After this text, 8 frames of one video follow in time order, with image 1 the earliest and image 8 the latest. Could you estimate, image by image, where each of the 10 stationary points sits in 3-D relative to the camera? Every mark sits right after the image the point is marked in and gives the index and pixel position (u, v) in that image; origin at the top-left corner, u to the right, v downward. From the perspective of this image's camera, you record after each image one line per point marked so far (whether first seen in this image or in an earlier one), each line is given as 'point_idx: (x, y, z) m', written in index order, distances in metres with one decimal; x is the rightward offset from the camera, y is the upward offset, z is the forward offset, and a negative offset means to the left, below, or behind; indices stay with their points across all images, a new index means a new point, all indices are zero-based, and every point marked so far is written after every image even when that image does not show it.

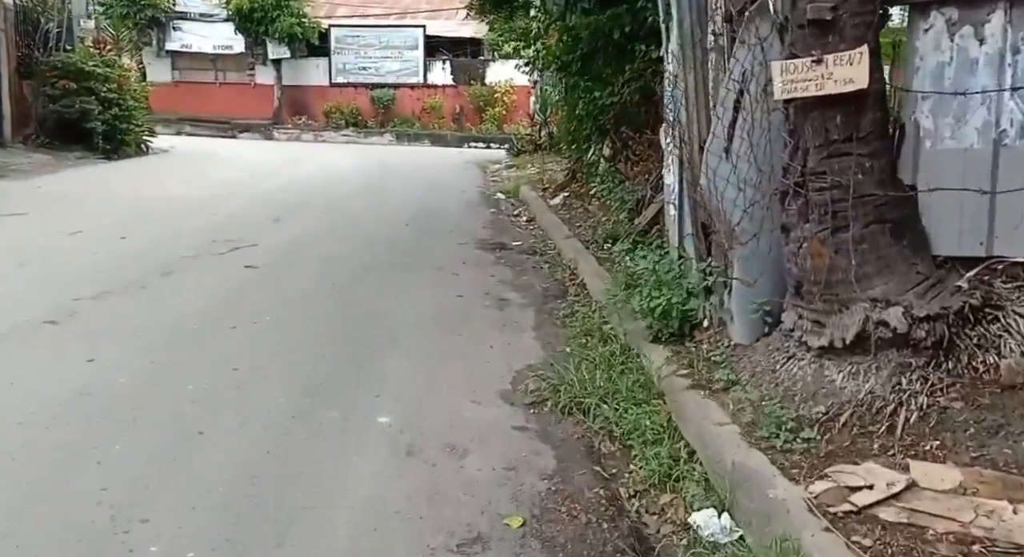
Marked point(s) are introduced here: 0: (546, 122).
0: (+0.5, +2.3, +14.8) m
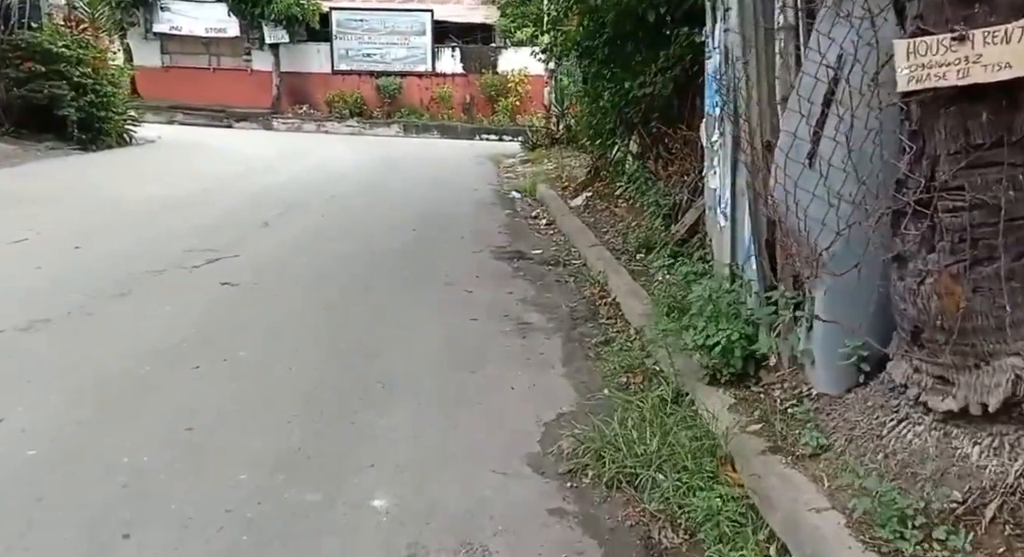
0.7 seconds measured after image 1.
0: (+0.7, +2.3, +13.9) m
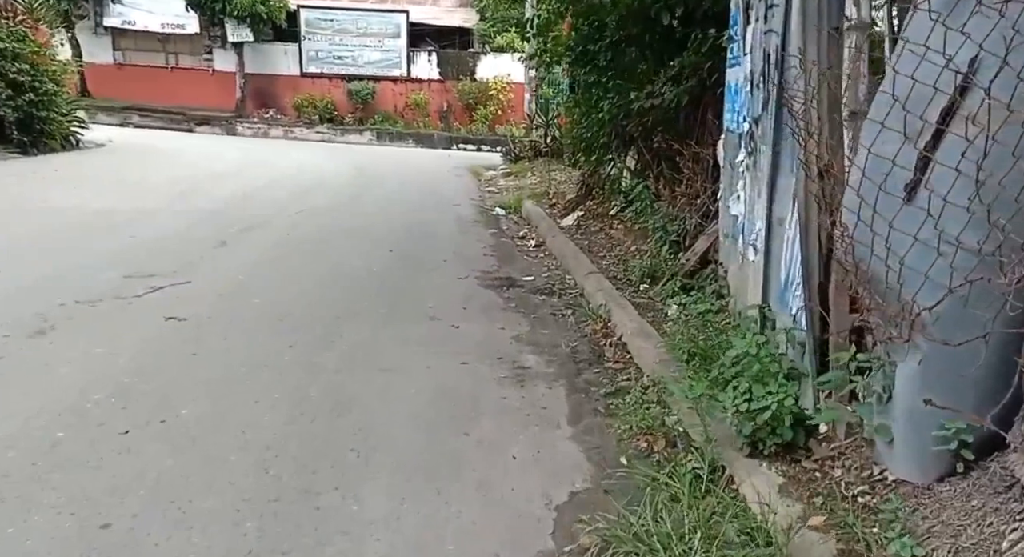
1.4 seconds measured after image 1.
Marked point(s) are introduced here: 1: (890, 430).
0: (+0.5, +2.0, +13.2) m
1: (+1.2, -0.5, +3.2) m
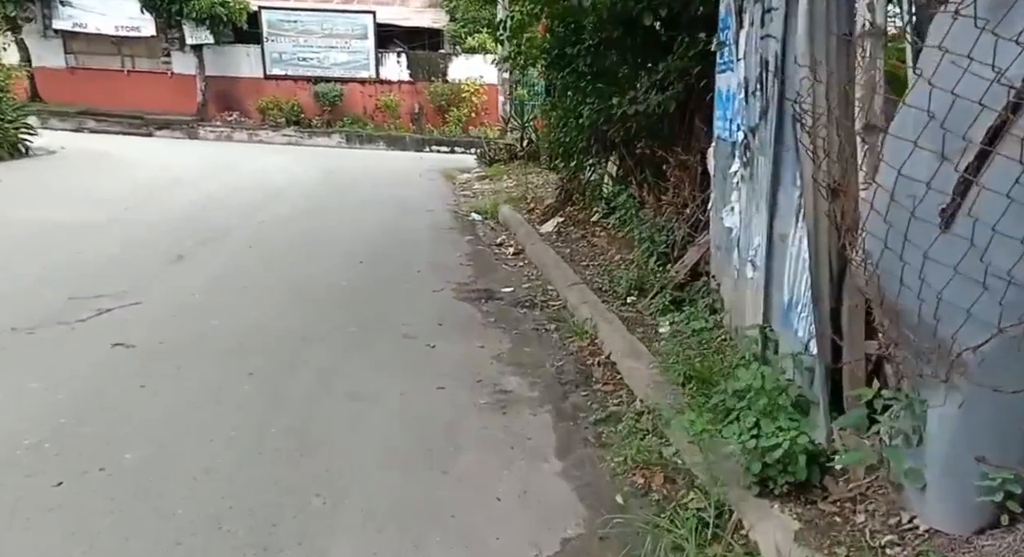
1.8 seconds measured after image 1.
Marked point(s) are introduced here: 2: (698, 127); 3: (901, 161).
0: (+0.2, +1.9, +12.8) m
1: (+1.2, -0.6, +2.9) m
2: (+1.1, +1.0, +6.3) m
3: (+1.1, +0.4, +2.8) m
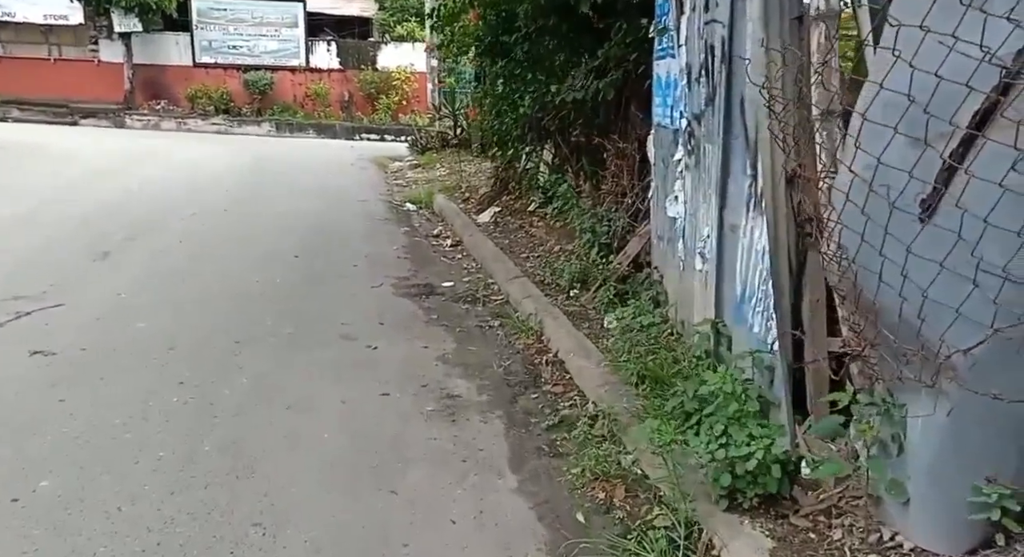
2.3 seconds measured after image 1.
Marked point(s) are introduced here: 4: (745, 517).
0: (-0.7, +2.0, +12.5) m
1: (+1.1, -0.6, +2.7) m
2: (+0.7, +1.0, +6.1) m
3: (+1.0, +0.3, +2.6) m
4: (+0.7, -0.7, +3.1) m
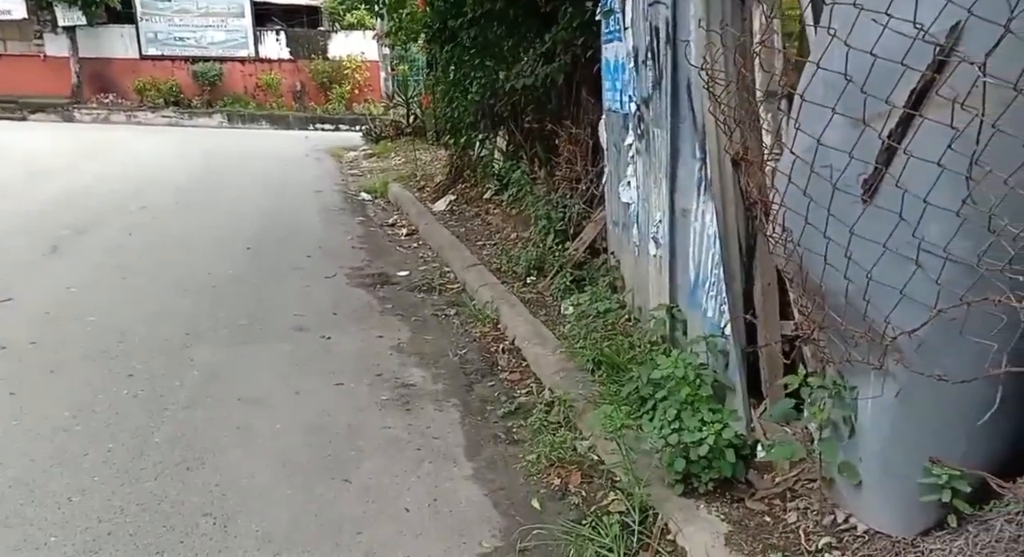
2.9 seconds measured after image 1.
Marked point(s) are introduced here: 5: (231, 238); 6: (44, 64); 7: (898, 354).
0: (-1.2, +2.2, +12.5) m
1: (+0.9, -0.5, +2.8) m
2: (+0.5, +1.1, +6.1) m
3: (+0.8, +0.4, +2.6) m
4: (+0.6, -0.7, +3.1) m
5: (-2.1, +0.3, +7.4) m
6: (-9.4, +4.4, +20.2) m
7: (+1.0, -0.2, +2.6) m
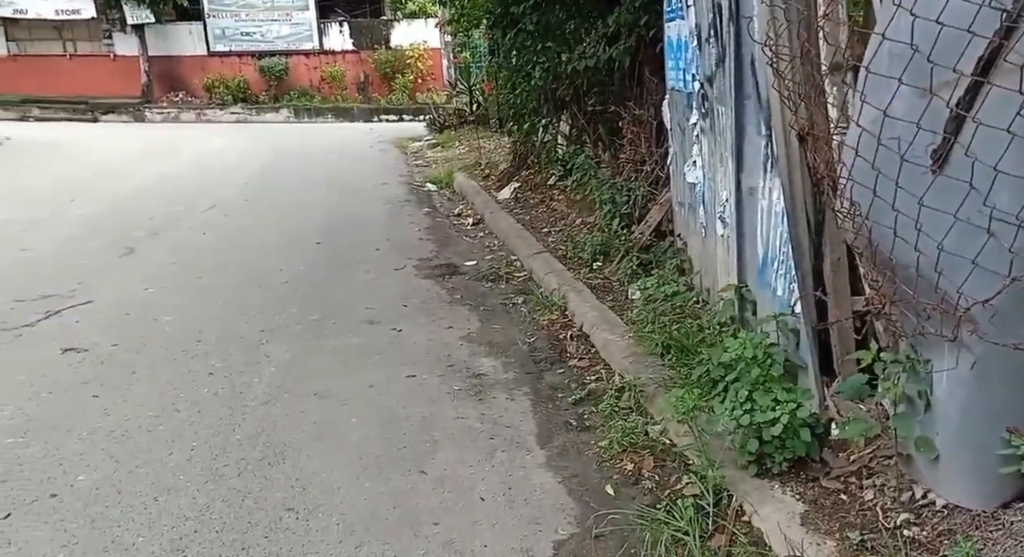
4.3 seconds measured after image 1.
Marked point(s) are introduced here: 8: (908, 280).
0: (-0.5, +2.3, +12.5) m
1: (+1.1, -0.4, +2.7) m
2: (+0.8, +1.2, +6.1) m
3: (+1.0, +0.5, +2.6) m
4: (+0.8, -0.6, +3.1) m
5: (-1.6, +0.3, +7.5) m
6: (-8.2, +4.4, +20.8) m
7: (+1.2, -0.1, +2.5) m
8: (+1.1, 0.0, +2.7) m
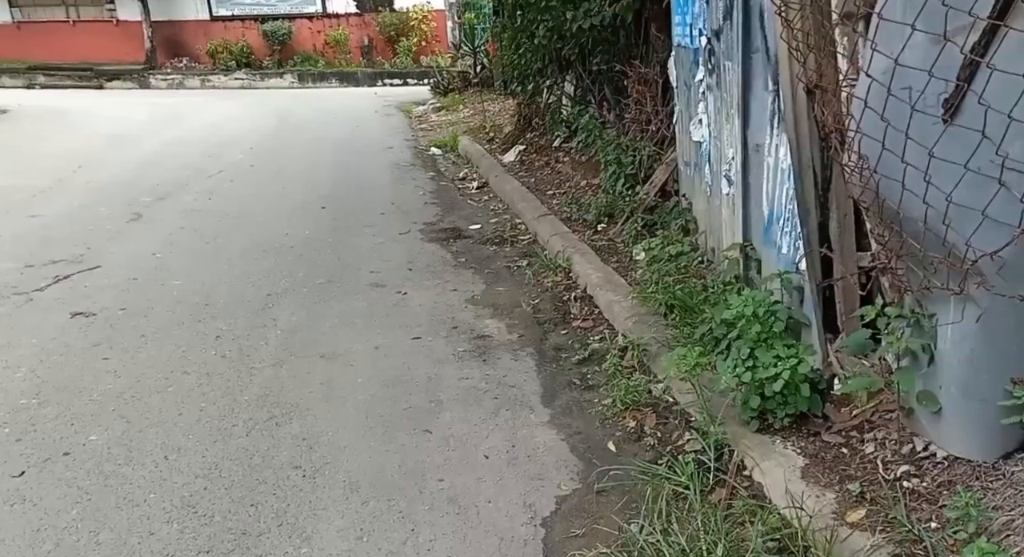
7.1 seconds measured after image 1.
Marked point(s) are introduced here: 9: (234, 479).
0: (-0.4, +2.8, +12.4) m
1: (+1.1, -0.3, +2.7) m
2: (+0.8, +1.4, +6.0) m
3: (+1.0, +0.6, +2.5) m
4: (+0.8, -0.5, +3.1) m
5: (-1.6, +0.6, +7.5) m
6: (-8.1, +5.1, +20.7) m
7: (+1.2, 0.0, +2.5) m
8: (+1.1, +0.1, +2.7) m
9: (-0.9, -0.7, +3.3) m
